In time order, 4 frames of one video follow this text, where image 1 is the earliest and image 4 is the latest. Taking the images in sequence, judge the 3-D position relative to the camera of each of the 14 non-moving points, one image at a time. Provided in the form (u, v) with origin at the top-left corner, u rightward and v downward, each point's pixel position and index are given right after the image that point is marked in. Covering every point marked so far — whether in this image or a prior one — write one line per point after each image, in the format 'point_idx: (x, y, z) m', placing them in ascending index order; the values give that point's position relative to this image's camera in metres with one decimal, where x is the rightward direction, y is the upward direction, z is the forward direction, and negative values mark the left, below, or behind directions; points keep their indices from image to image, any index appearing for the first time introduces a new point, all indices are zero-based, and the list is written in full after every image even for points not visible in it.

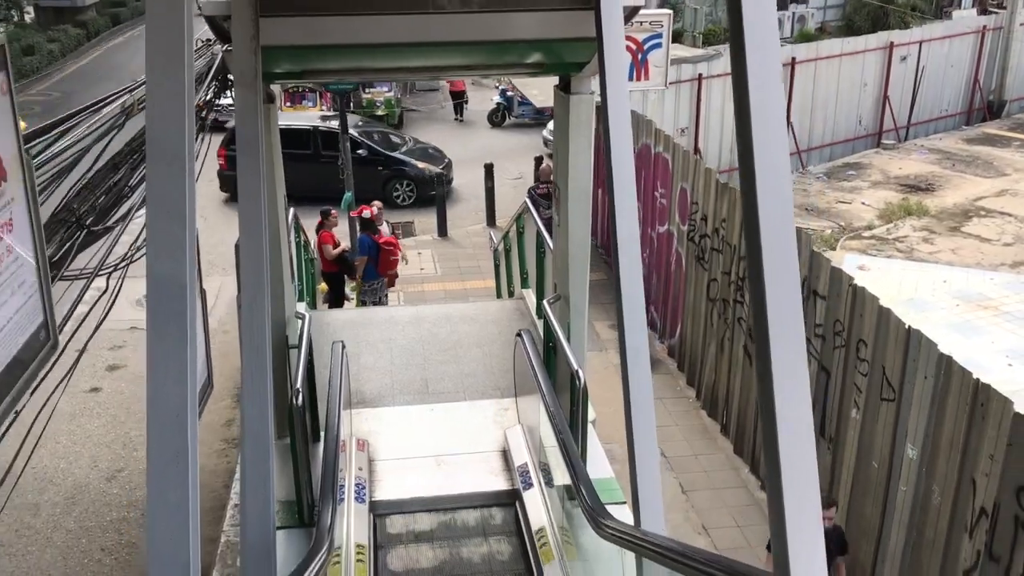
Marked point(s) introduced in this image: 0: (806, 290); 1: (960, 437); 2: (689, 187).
0: (+2.0, 0.0, +6.5) m
1: (+2.3, -0.7, +4.8) m
2: (+1.6, +0.9, +8.9) m
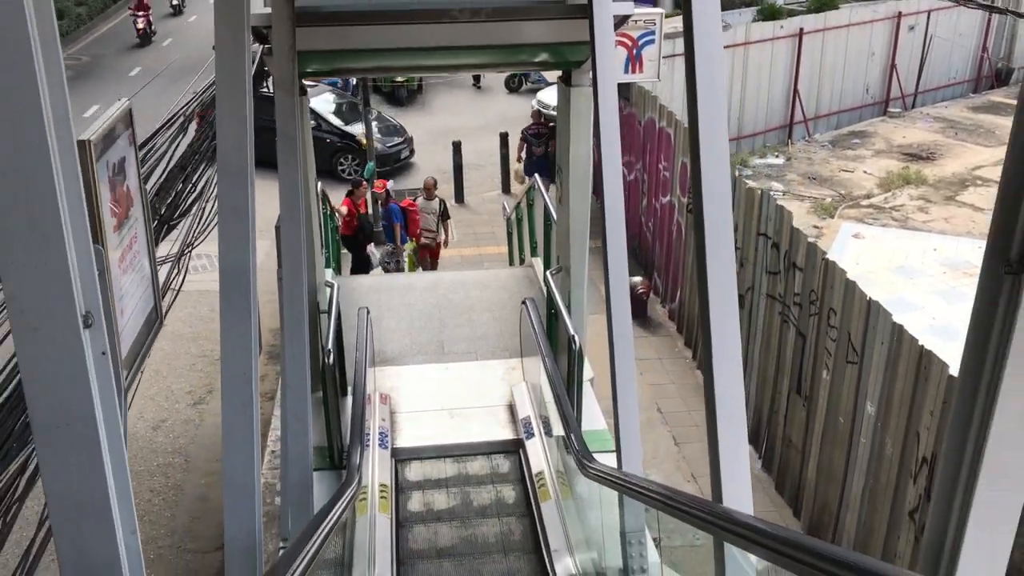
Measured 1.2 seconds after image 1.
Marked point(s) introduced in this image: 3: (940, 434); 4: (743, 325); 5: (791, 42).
0: (+2.1, +0.2, +7.2) m
1: (+2.3, -0.6, +5.5) m
2: (+1.7, +1.2, +9.5) m
3: (+2.3, -0.8, +5.2) m
4: (+1.9, -0.3, +8.1) m
5: (+4.4, +3.8, +15.1) m
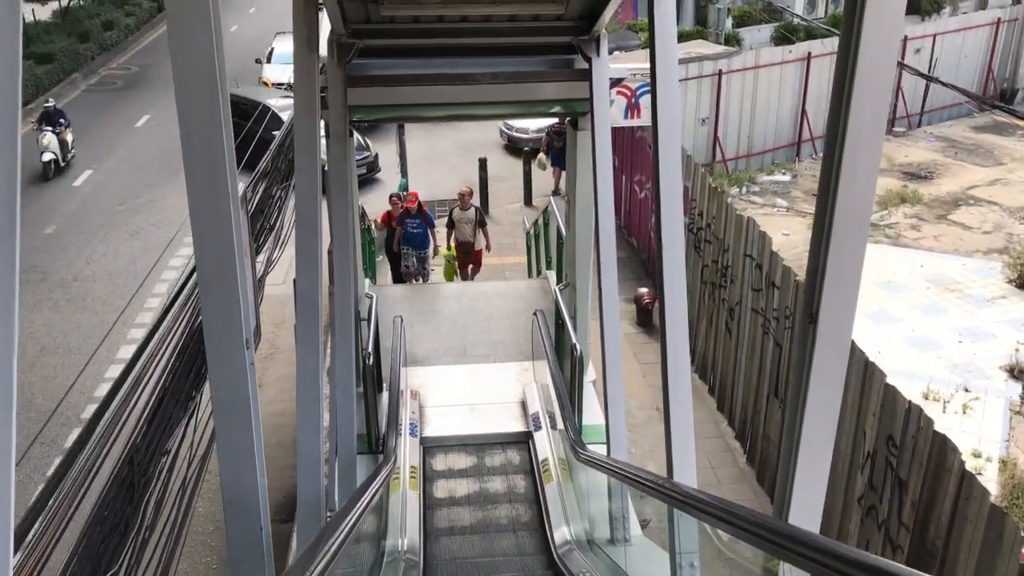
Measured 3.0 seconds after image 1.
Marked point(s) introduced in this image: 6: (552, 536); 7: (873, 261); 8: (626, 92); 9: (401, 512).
0: (+2.2, +0.1, +8.2) m
1: (+2.3, -0.8, +6.5) m
2: (+1.9, +1.1, +10.5) m
3: (+2.3, -0.9, +6.2) m
4: (+2.1, -0.4, +9.1) m
5: (+4.8, +3.7, +16.0) m
6: (+0.3, -1.6, +6.3) m
7: (+4.7, +0.4, +12.5) m
8: (+1.1, +1.9, +9.3) m
9: (-0.7, -1.5, +6.3) m
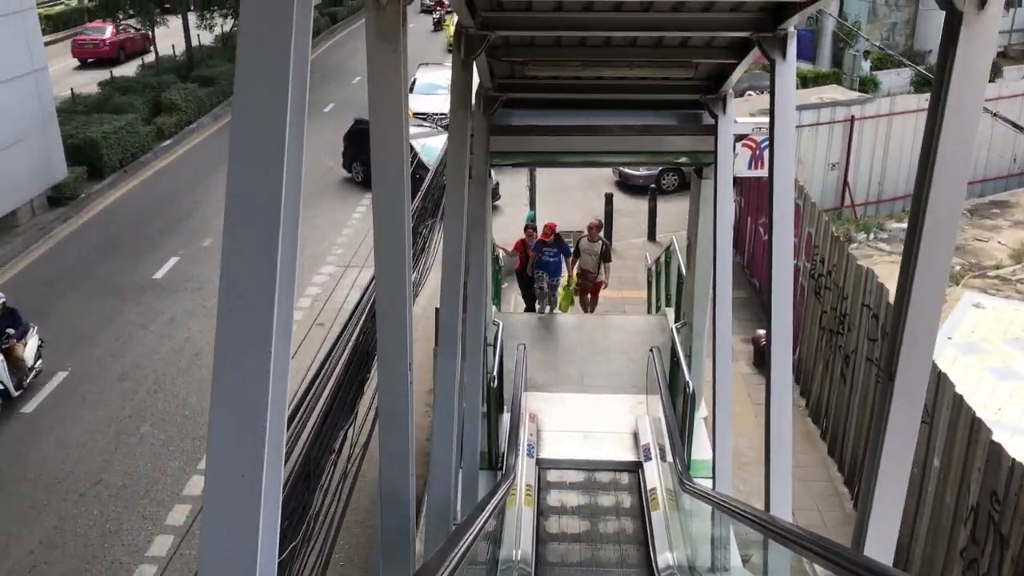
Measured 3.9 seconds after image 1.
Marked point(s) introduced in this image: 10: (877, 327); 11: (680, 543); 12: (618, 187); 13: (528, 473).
0: (+3.2, -0.4, +8.4) m
1: (+3.1, -1.1, +6.6) m
2: (+3.3, +0.6, +10.7) m
3: (+3.1, -1.3, +6.4) m
4: (+3.2, -0.9, +9.3) m
5: (+7.0, +2.9, +15.9) m
6: (+1.0, -1.9, +6.7) m
7: (+6.2, -0.4, +12.4) m
8: (+2.4, +1.5, +9.6) m
9: (0.0, -1.7, +6.9) m
10: (+3.2, -0.4, +8.6) m
11: (+1.2, -1.8, +6.7) m
12: (+2.1, +1.9, +18.7) m
13: (+0.1, -1.5, +7.8) m
